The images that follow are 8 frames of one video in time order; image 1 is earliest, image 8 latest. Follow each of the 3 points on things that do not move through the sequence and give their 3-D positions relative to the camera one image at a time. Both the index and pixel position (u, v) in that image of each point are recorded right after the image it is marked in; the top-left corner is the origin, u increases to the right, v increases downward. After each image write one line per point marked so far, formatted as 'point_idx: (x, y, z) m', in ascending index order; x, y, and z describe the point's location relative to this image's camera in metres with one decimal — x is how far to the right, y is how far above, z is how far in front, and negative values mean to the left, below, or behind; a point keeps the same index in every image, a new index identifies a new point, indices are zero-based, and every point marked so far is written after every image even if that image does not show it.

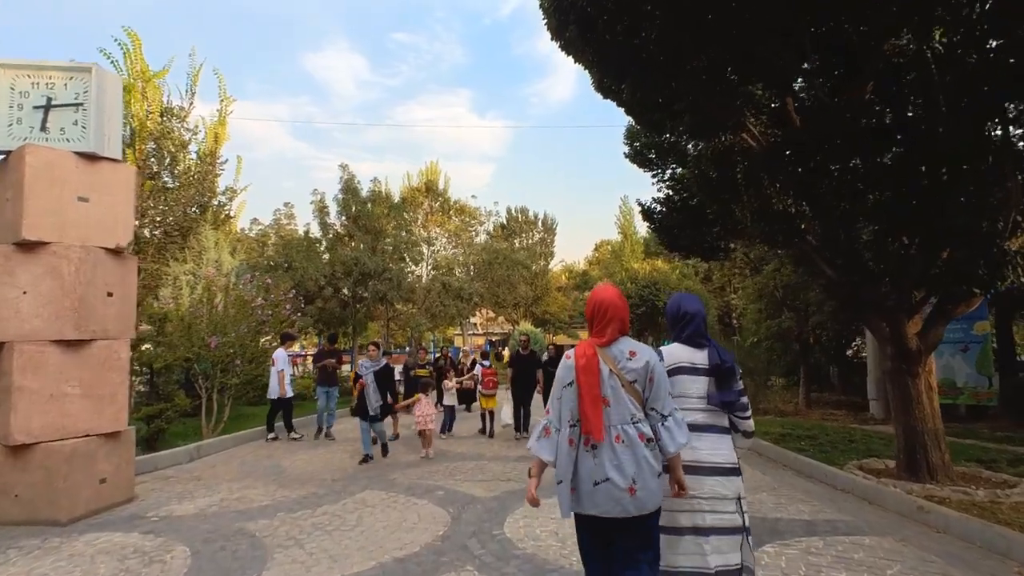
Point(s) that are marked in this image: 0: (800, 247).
0: (+4.9, +0.7, +9.3) m
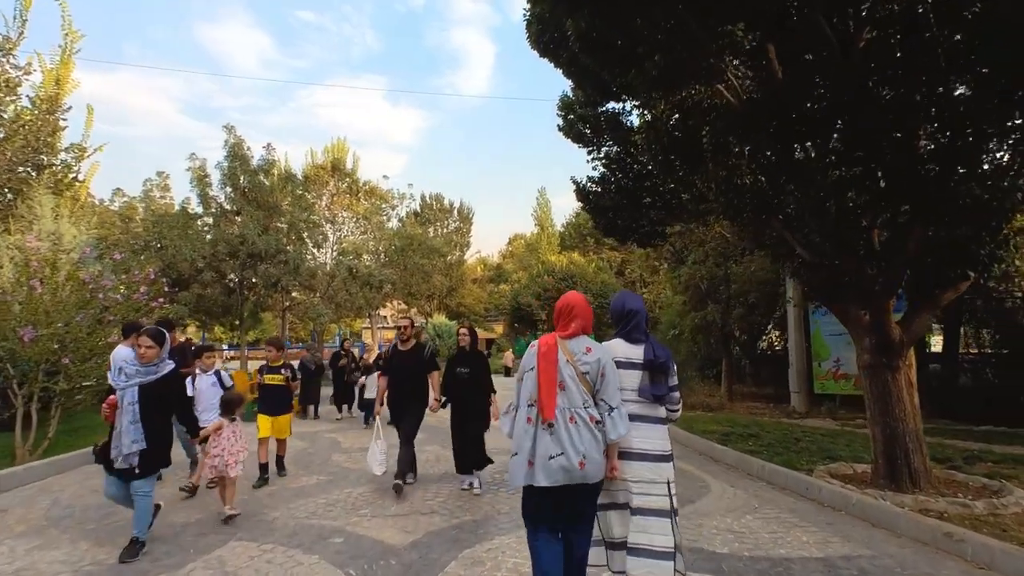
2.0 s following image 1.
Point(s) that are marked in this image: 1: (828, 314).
0: (+3.8, +0.9, +8.2) m
1: (+9.8, -0.8, +17.0) m
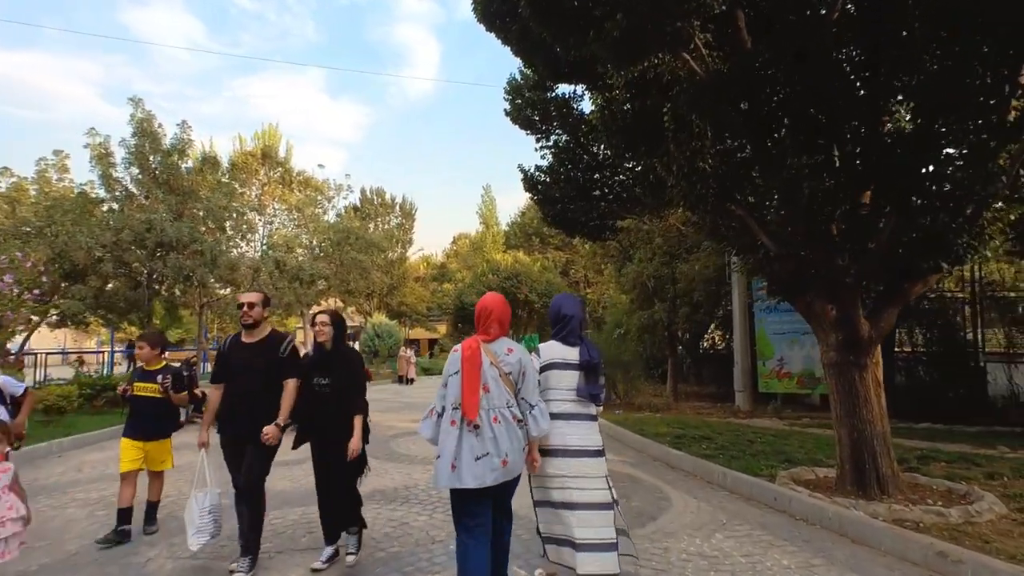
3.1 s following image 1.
0: (+3.0, +1.0, +7.6) m
1: (+8.1, -0.7, +17.0) m
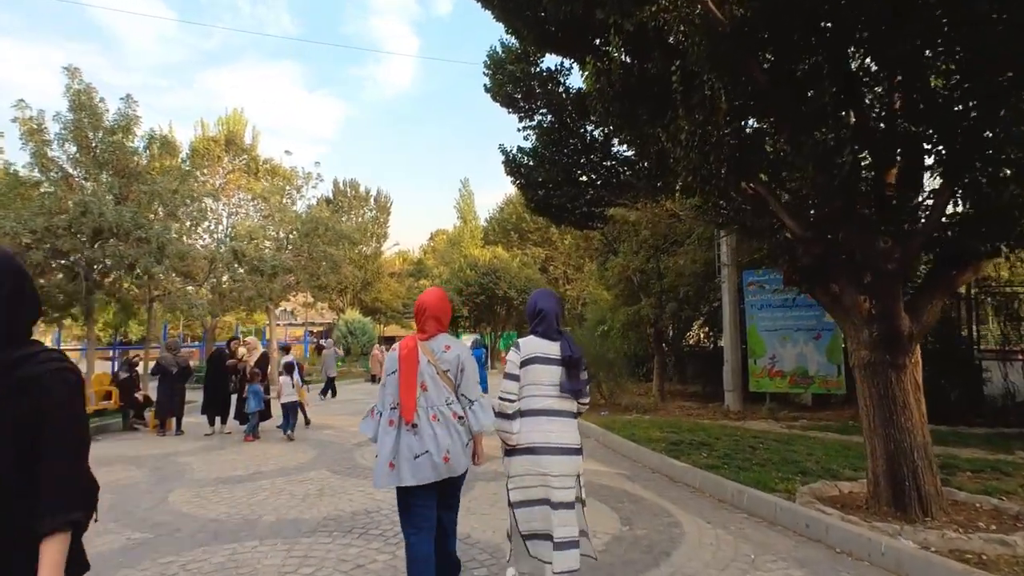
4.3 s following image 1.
0: (+2.8, +1.2, +6.6) m
1: (+7.5, -0.6, +16.2) m
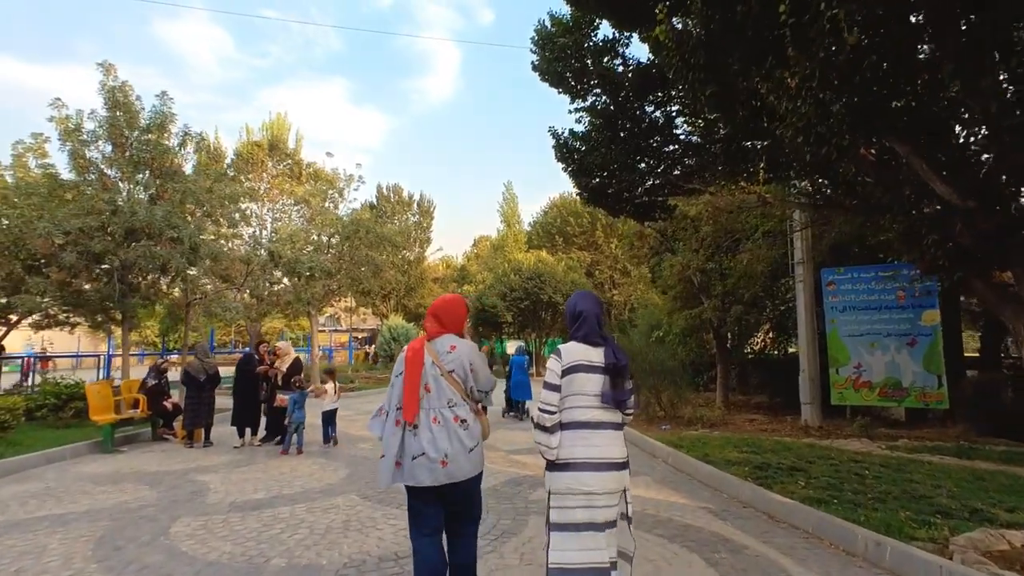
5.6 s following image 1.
0: (+3.4, +1.2, +5.2) m
1: (+8.8, -0.6, +14.3) m
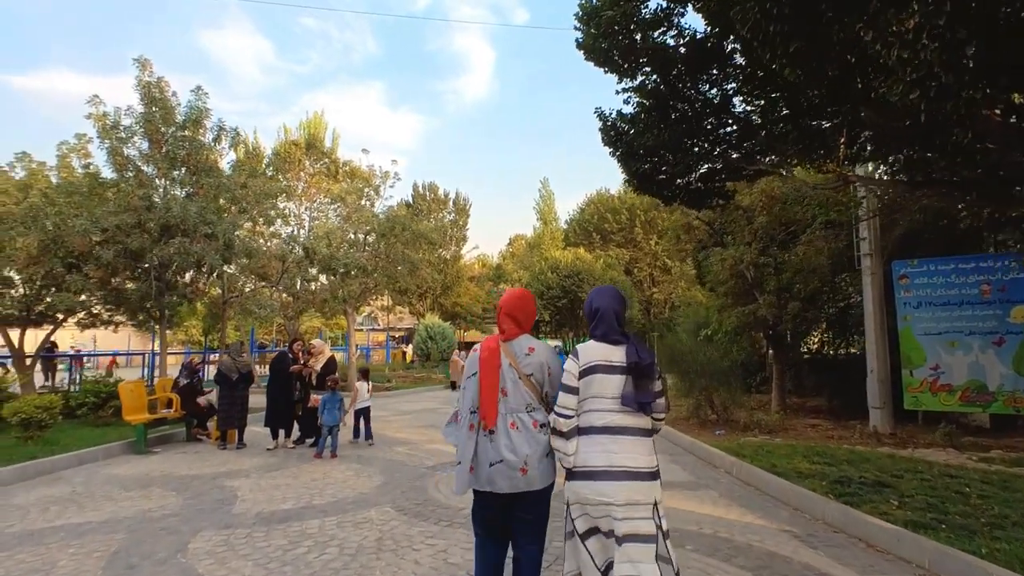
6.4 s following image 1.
0: (+3.8, +1.4, +4.2) m
1: (+9.8, -0.4, +13.0) m
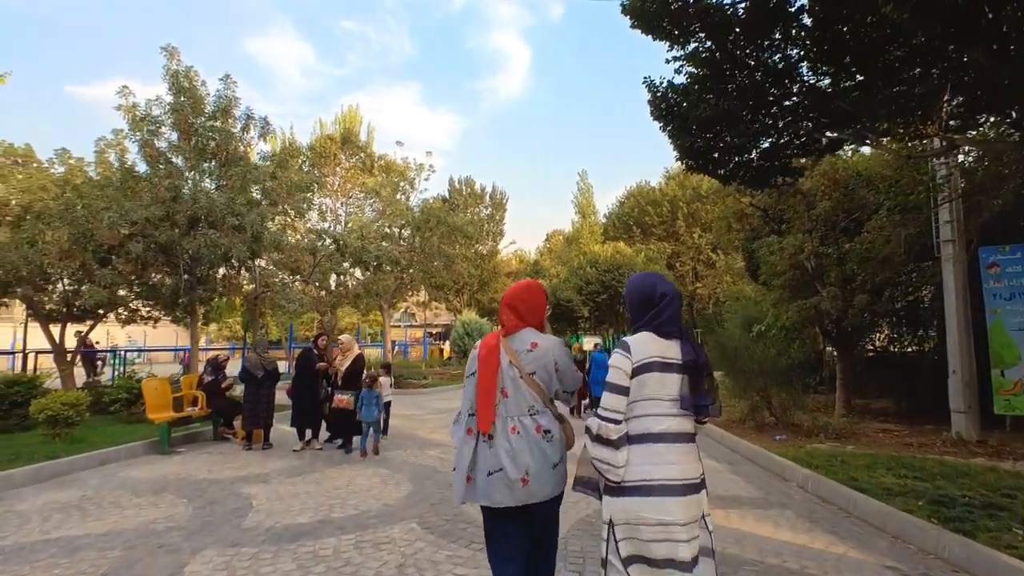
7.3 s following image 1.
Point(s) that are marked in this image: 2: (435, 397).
0: (+4.0, +1.5, +3.1) m
1: (+10.7, -0.2, +11.5) m
2: (-2.8, -3.9, +19.8) m
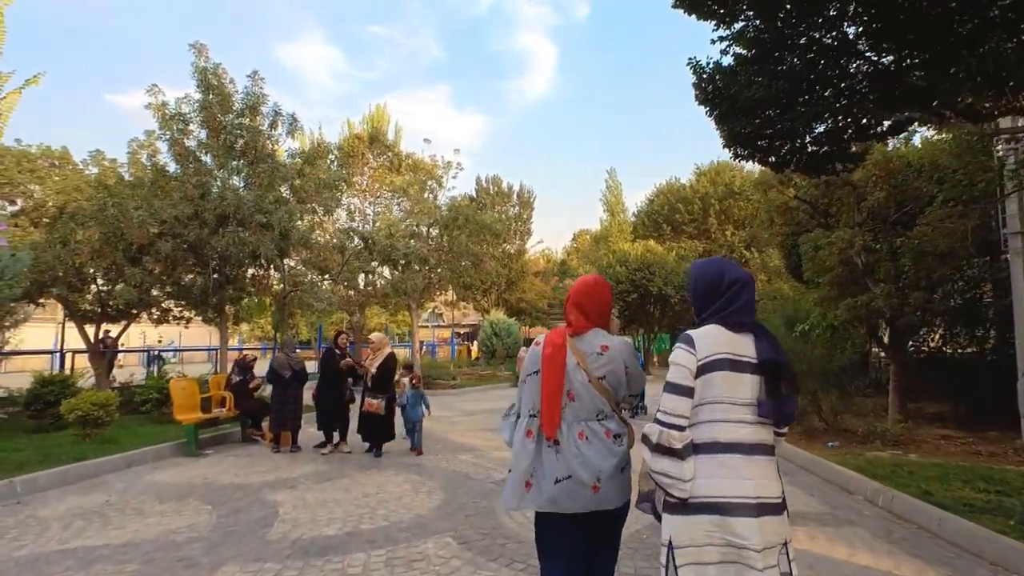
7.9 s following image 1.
0: (+4.3, +1.6, +2.5) m
1: (+11.3, -0.1, +10.5) m
2: (-1.7, -3.9, +19.5) m
